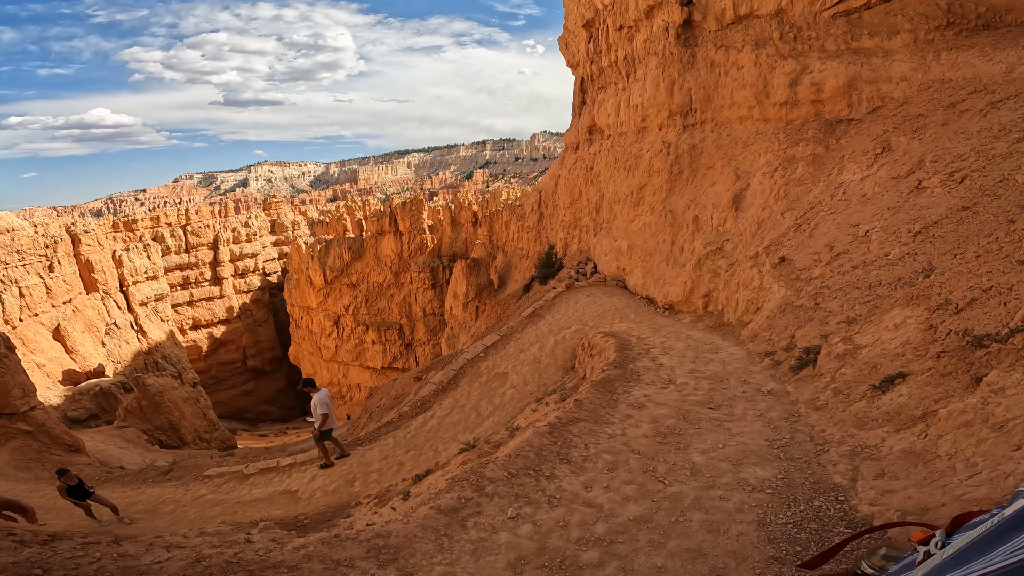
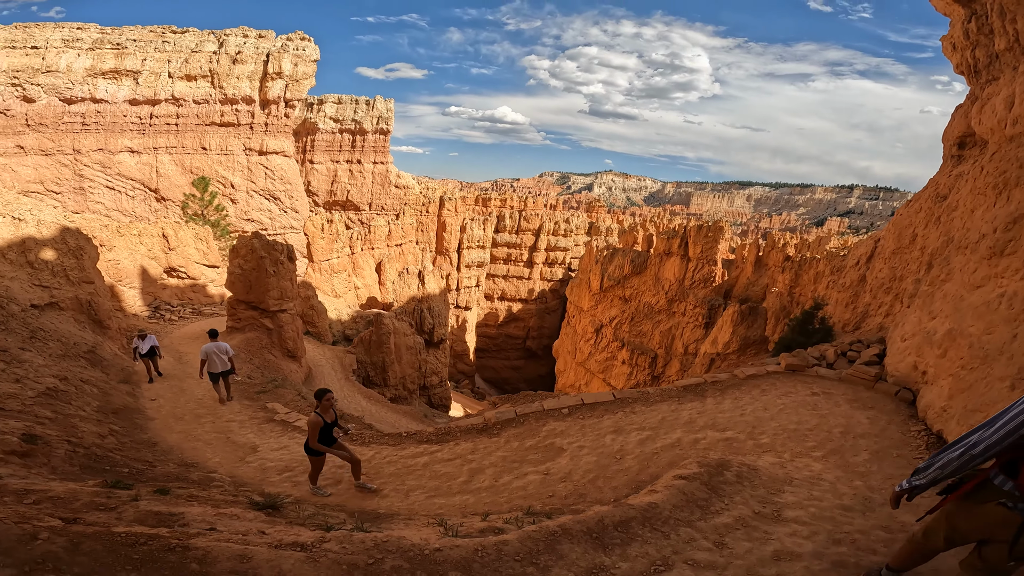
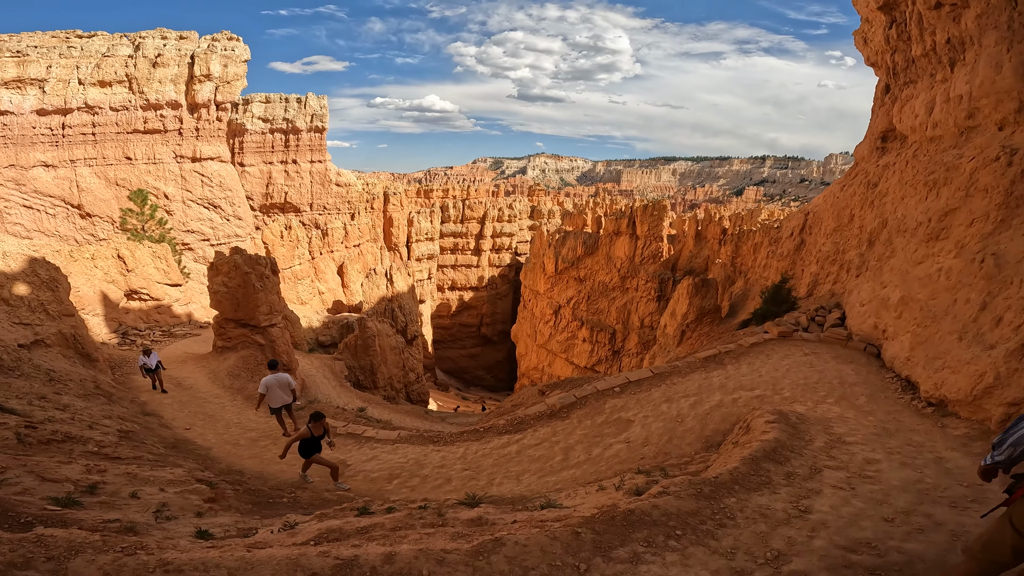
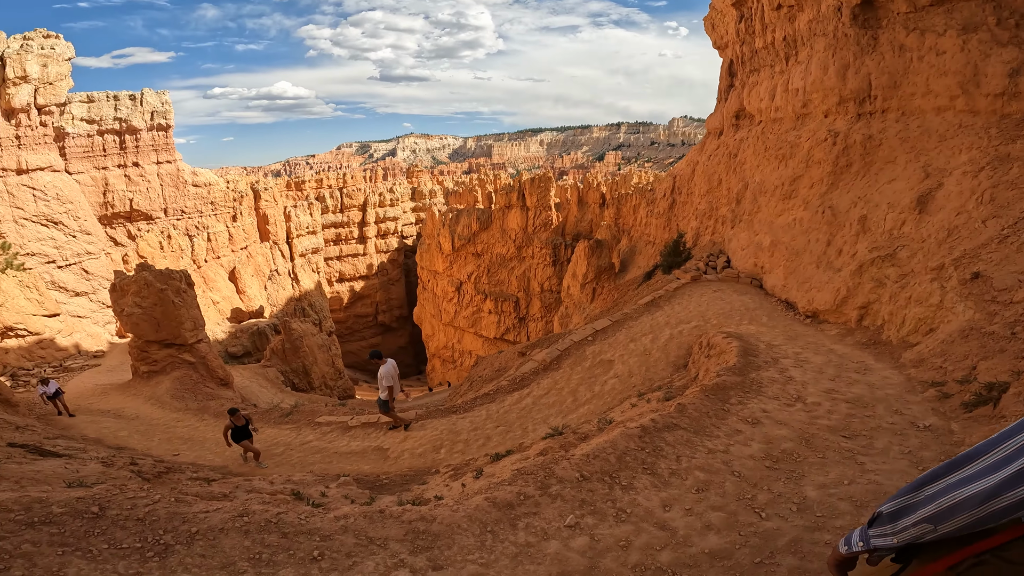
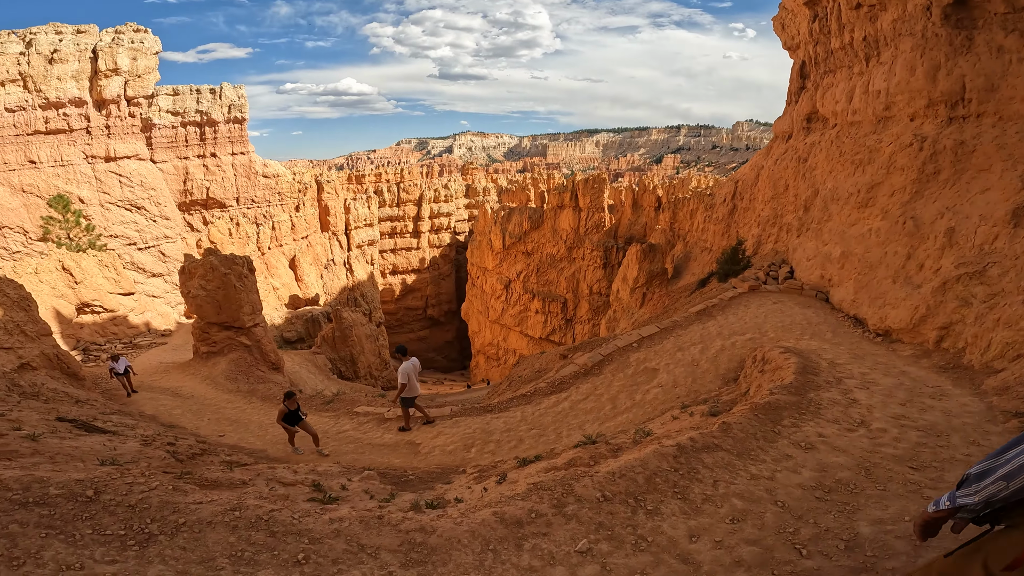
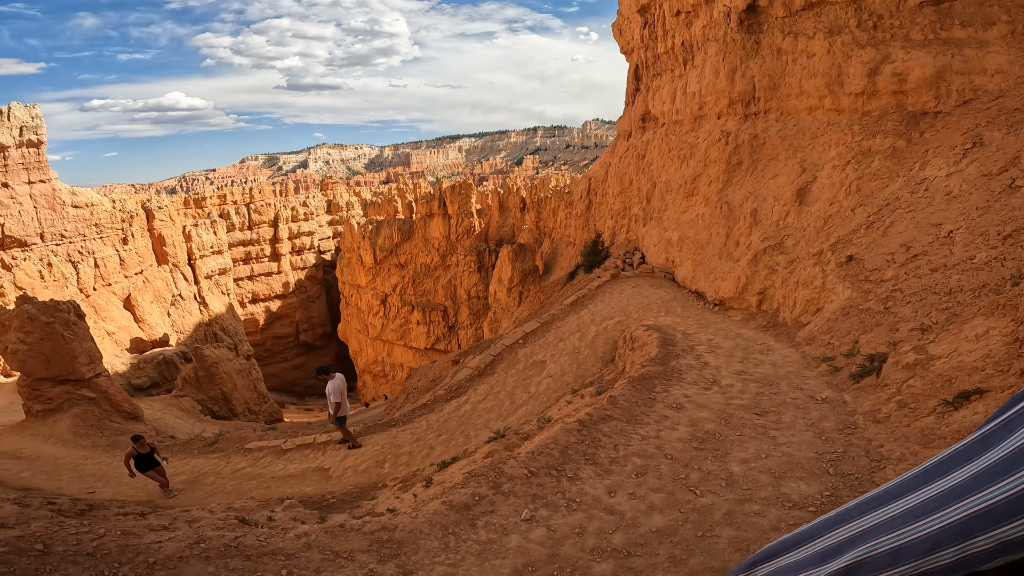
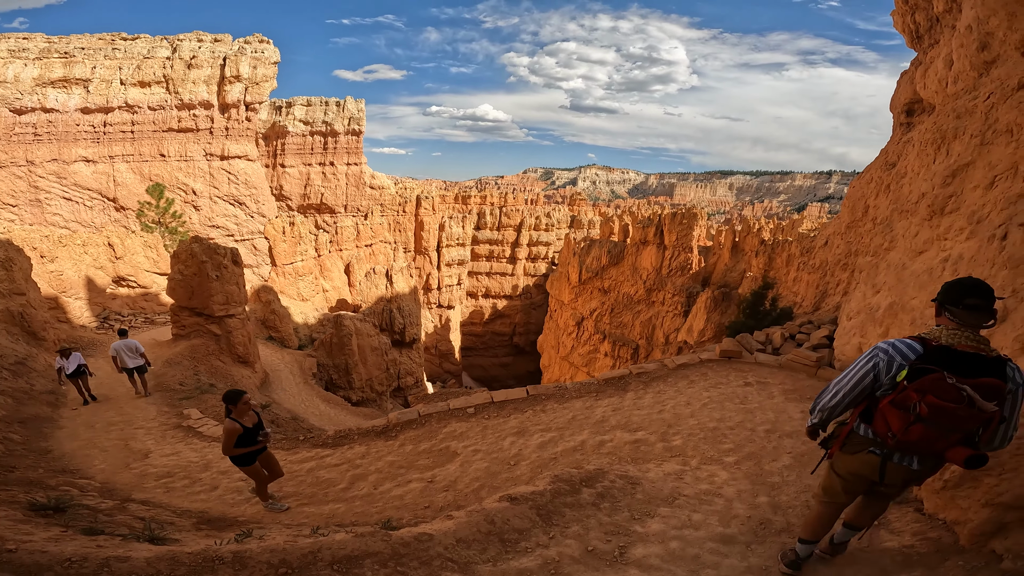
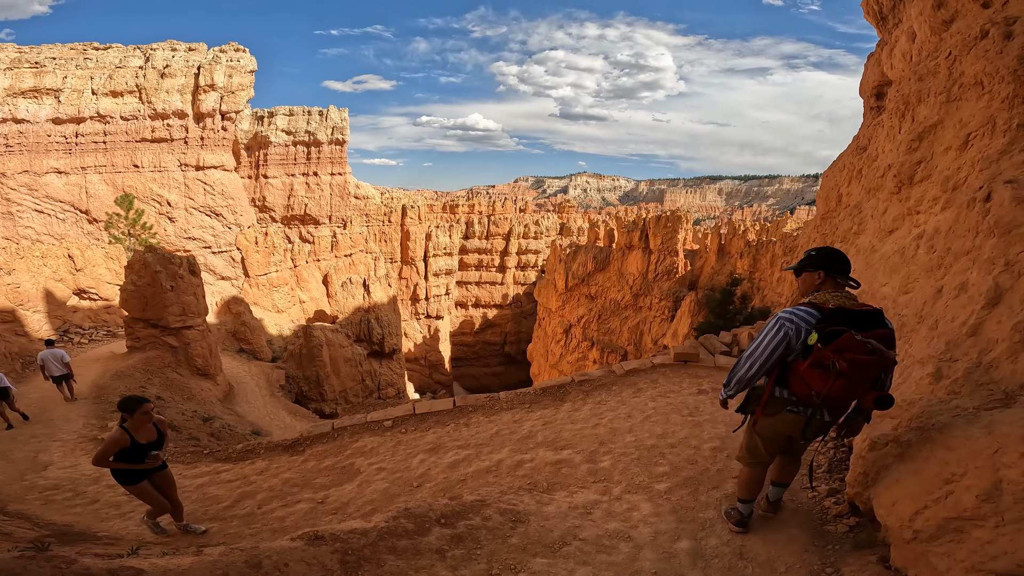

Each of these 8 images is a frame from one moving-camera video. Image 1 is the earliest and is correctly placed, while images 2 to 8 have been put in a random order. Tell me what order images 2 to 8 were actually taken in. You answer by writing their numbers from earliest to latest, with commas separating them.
6, 4, 5, 3, 2, 7, 8
